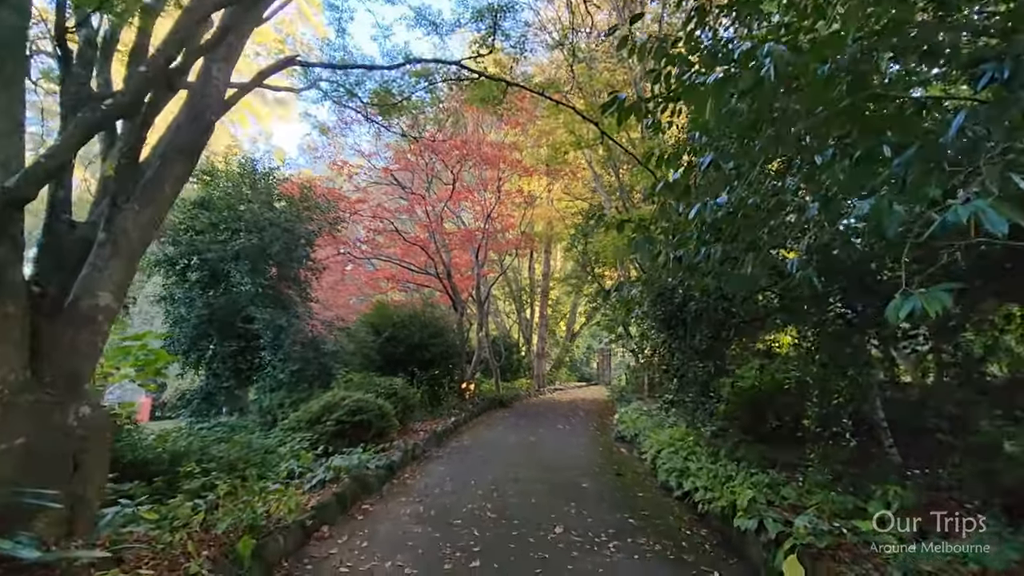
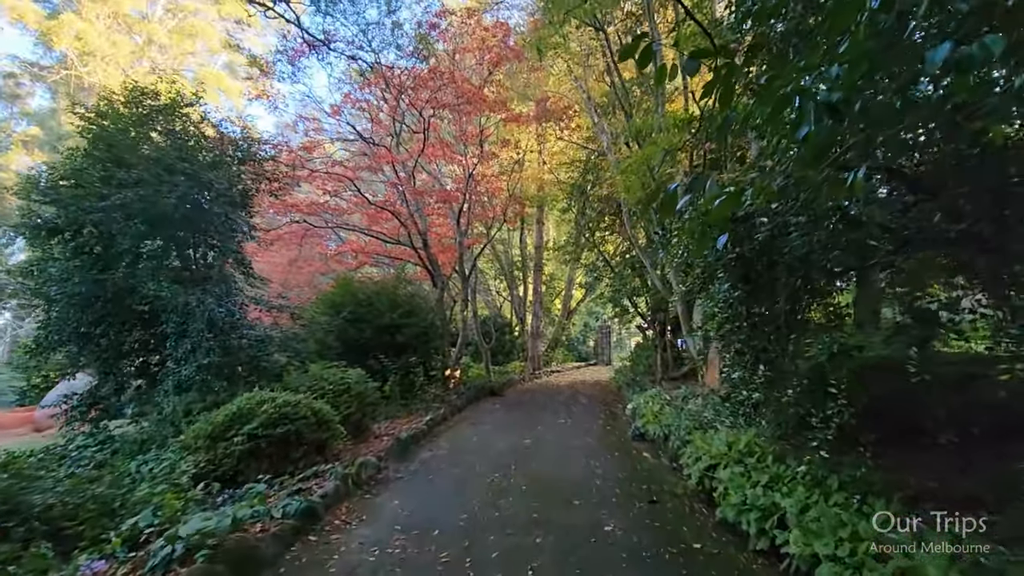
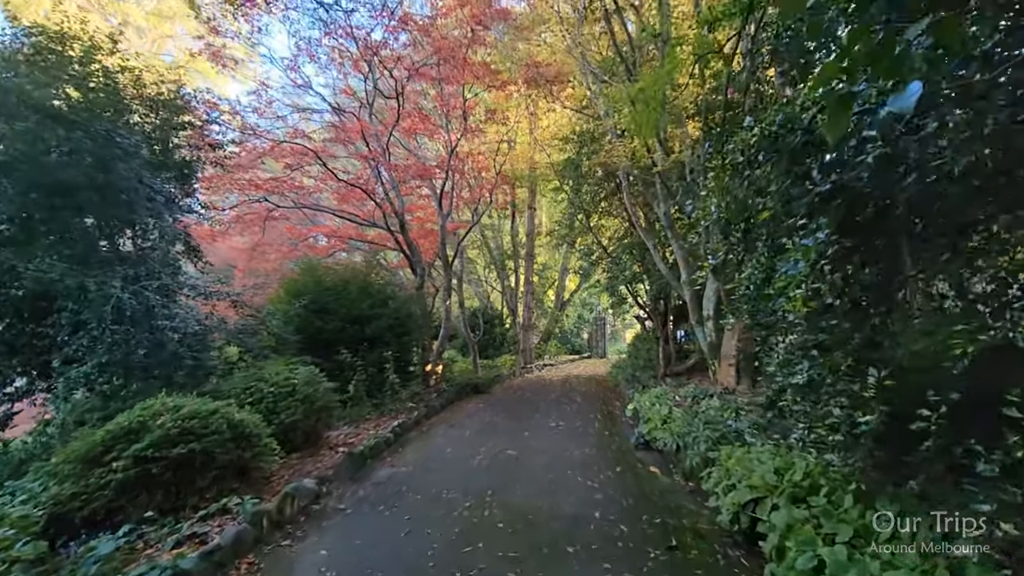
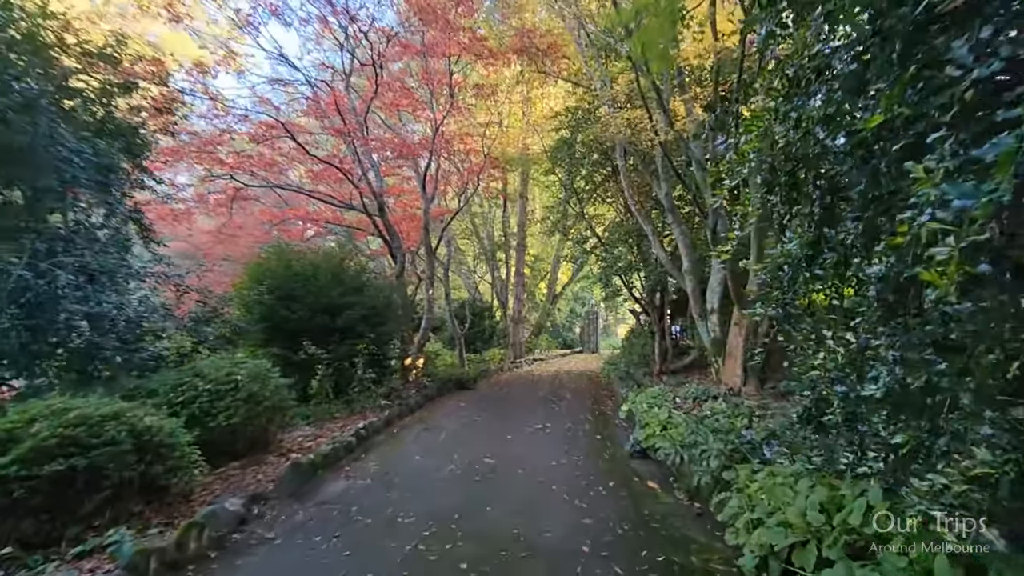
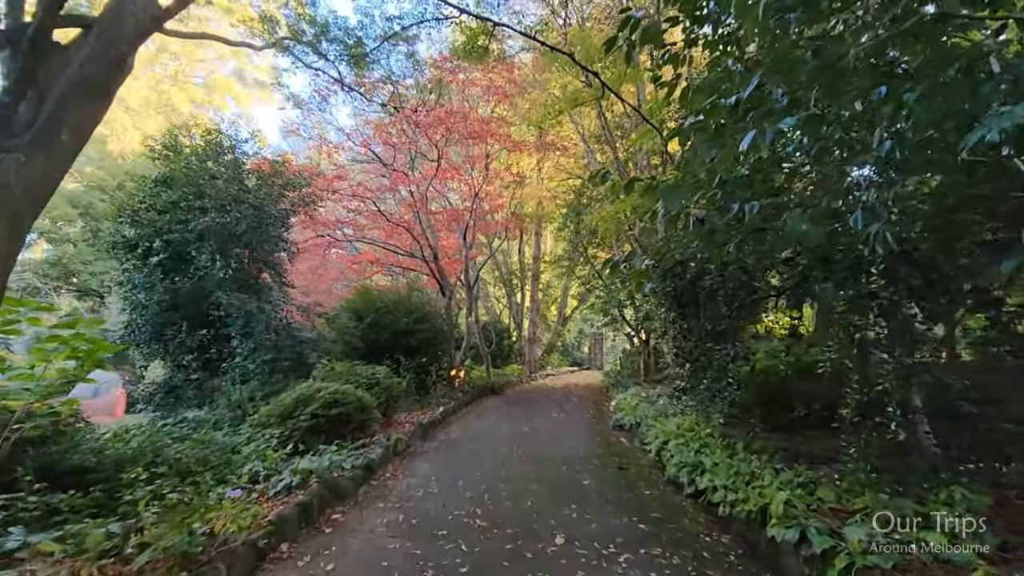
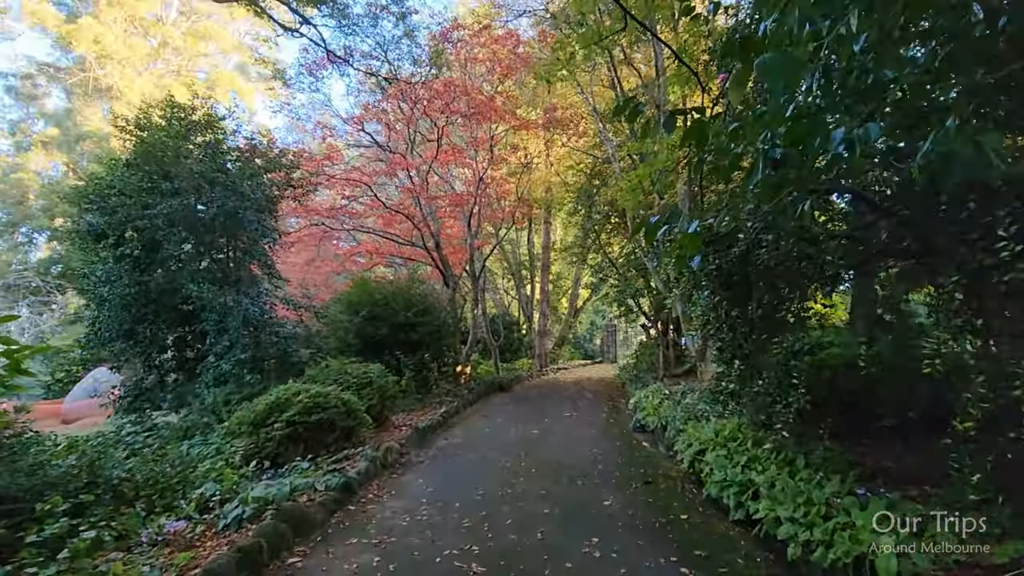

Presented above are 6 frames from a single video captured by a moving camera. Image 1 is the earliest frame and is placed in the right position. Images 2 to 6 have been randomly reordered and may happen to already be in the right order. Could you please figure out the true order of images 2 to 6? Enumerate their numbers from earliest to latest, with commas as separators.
5, 6, 2, 3, 4
